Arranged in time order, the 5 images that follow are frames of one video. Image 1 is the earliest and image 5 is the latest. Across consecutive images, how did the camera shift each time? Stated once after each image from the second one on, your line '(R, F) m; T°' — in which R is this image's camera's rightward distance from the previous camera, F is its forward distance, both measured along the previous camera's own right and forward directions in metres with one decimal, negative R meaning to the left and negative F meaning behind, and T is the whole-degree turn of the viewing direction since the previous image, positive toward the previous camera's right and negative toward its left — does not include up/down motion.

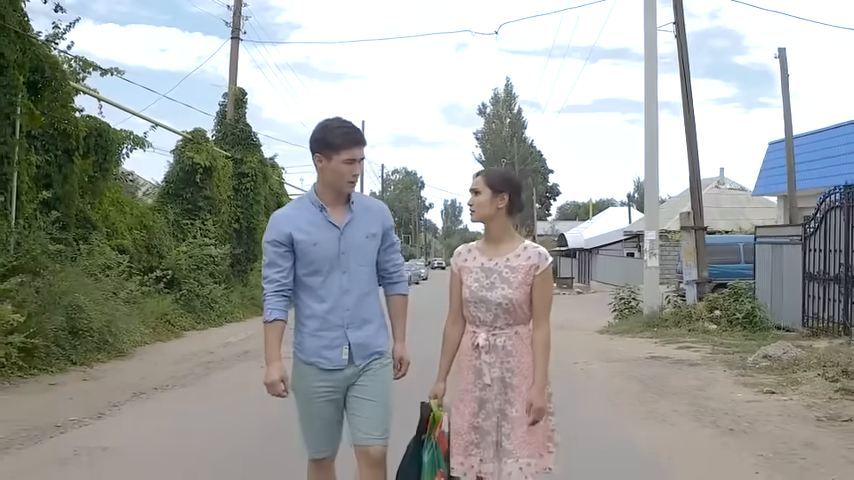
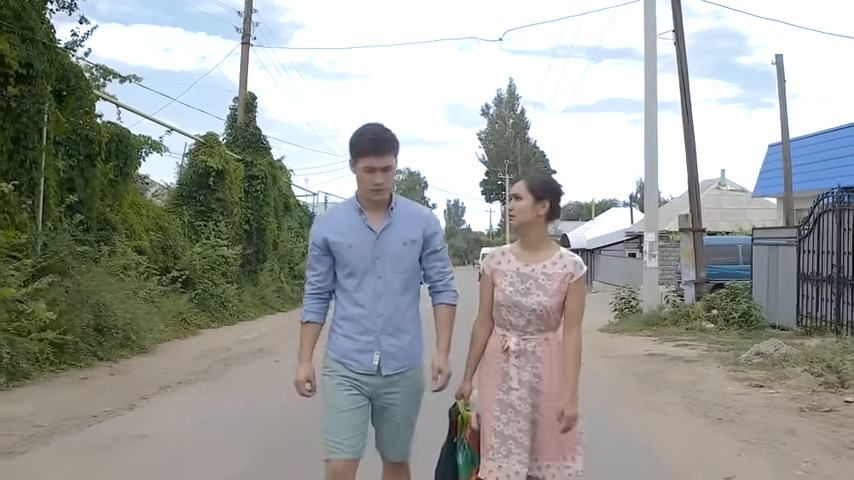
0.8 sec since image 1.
(-0.1, -0.5) m; 0°
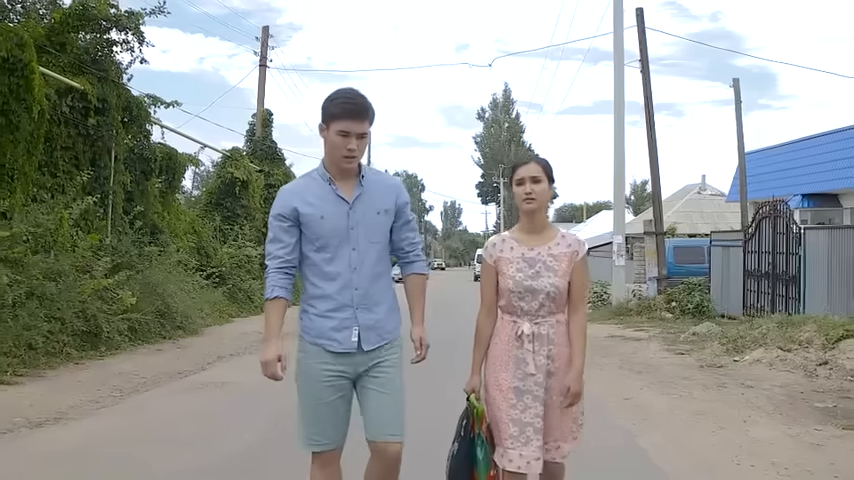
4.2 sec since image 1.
(0.0, -2.6) m; 0°
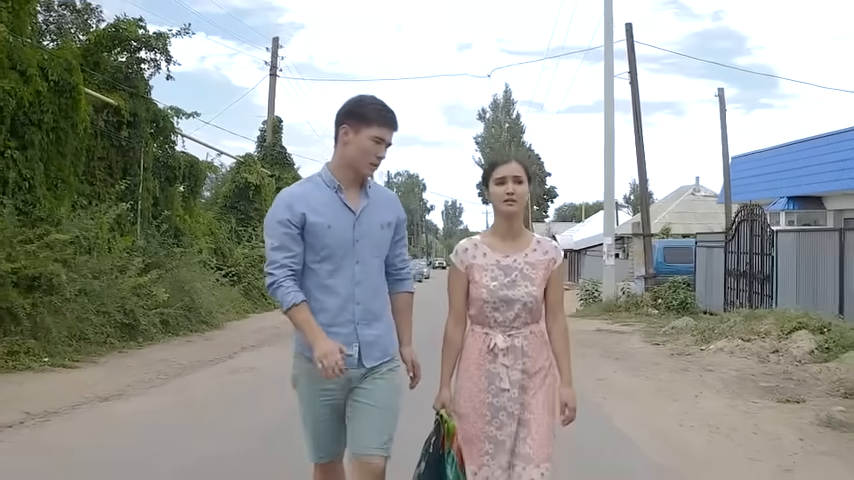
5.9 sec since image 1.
(0.0, -1.3) m; 0°
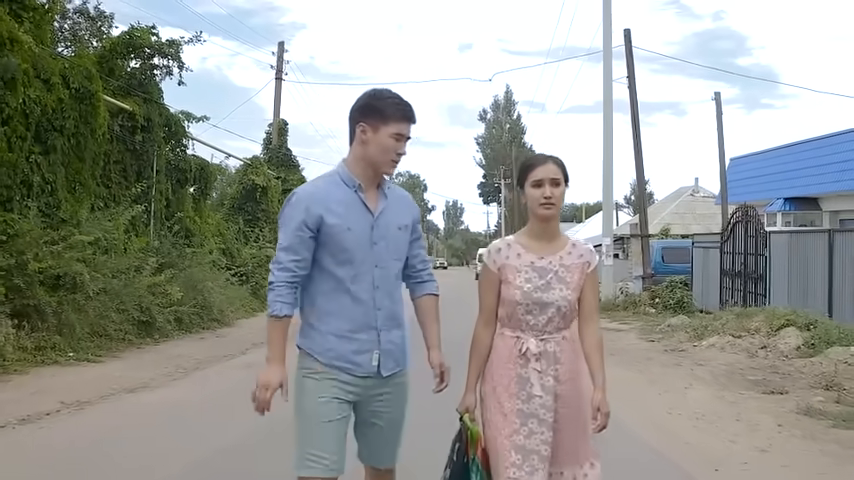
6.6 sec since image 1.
(-0.1, -0.5) m; 0°
